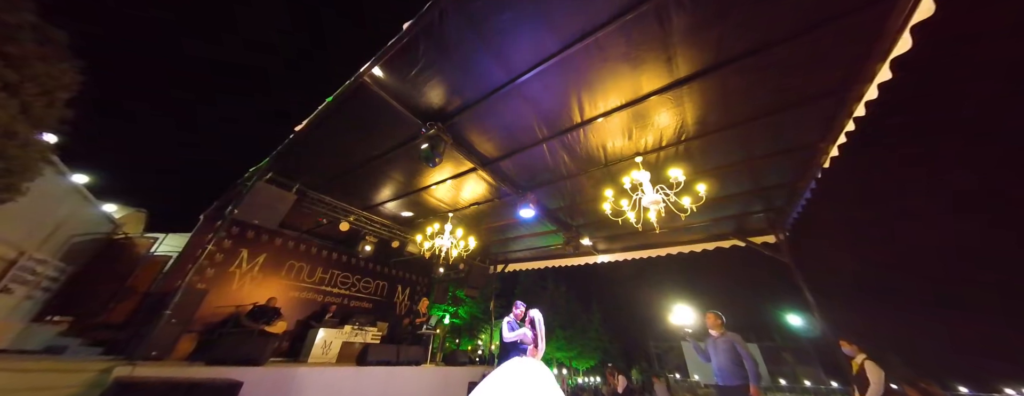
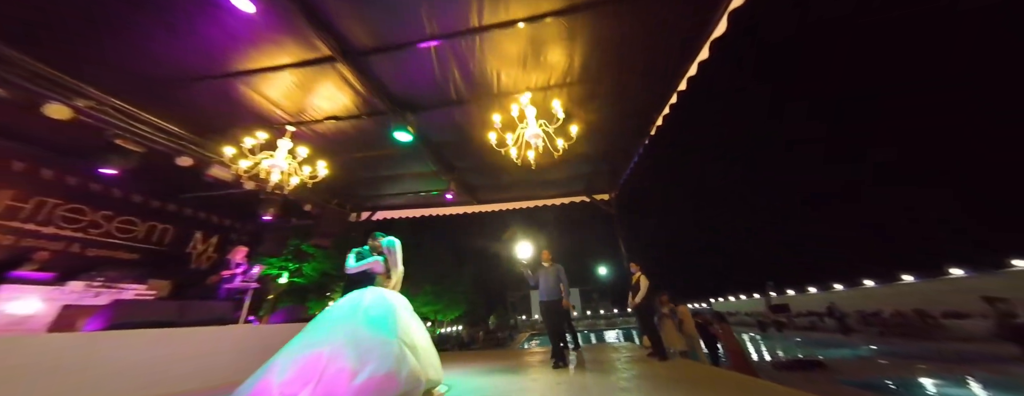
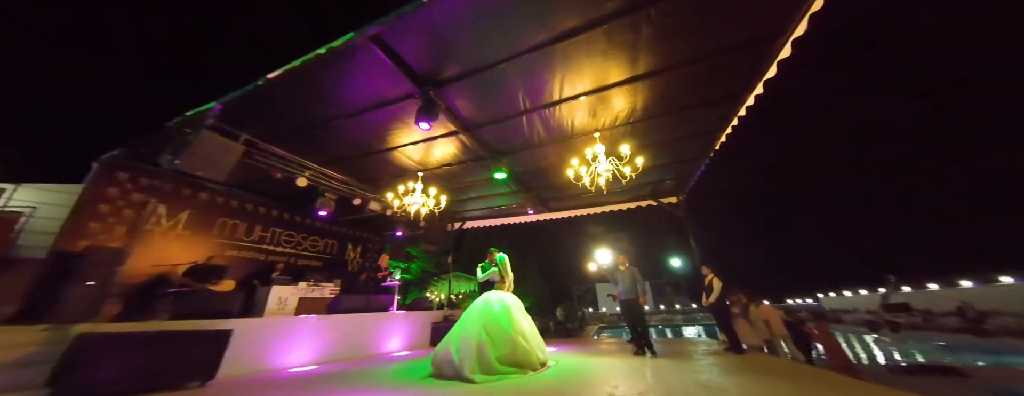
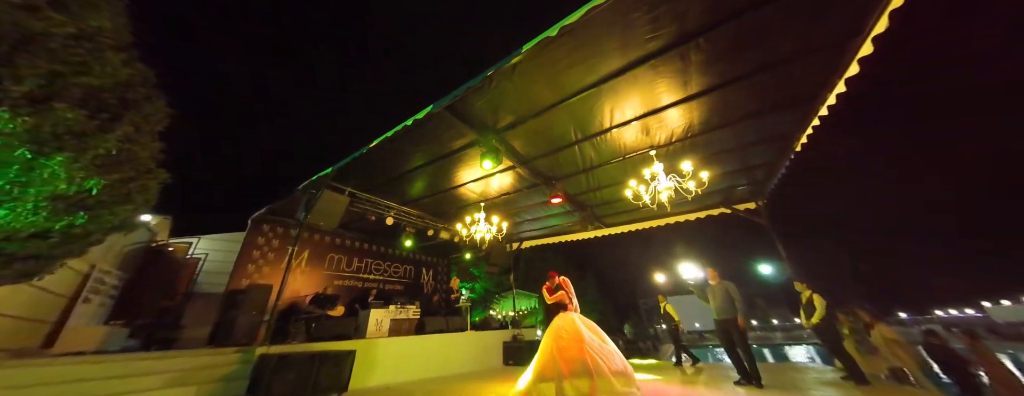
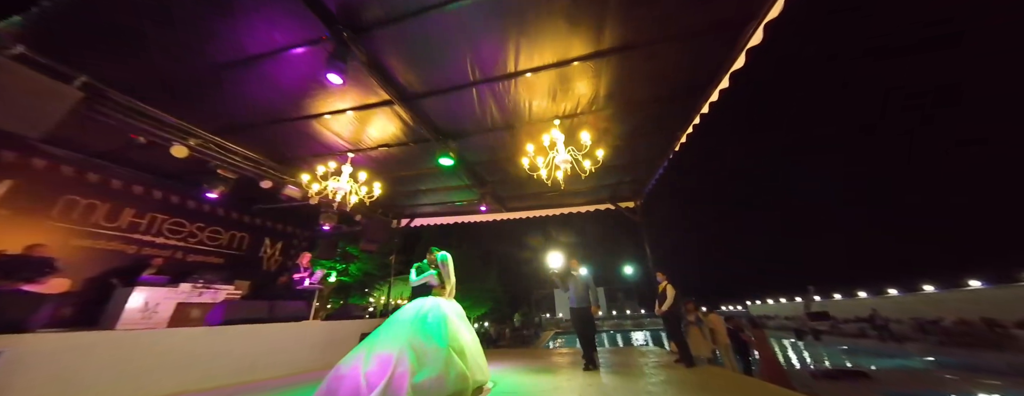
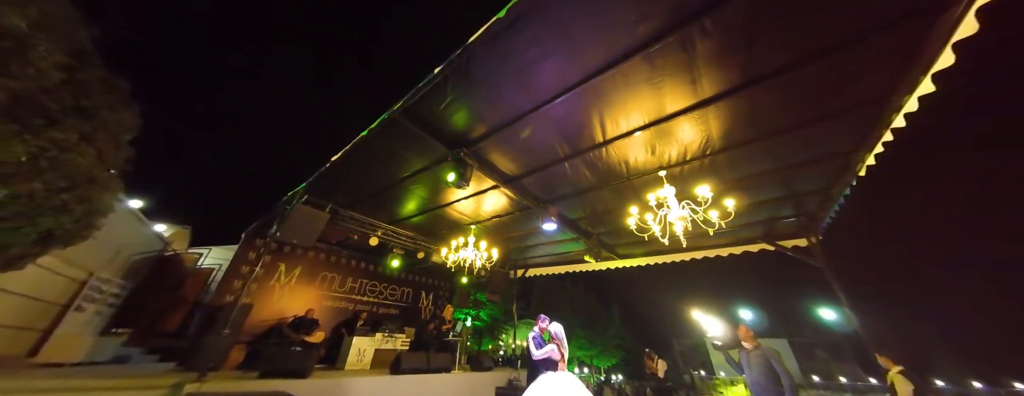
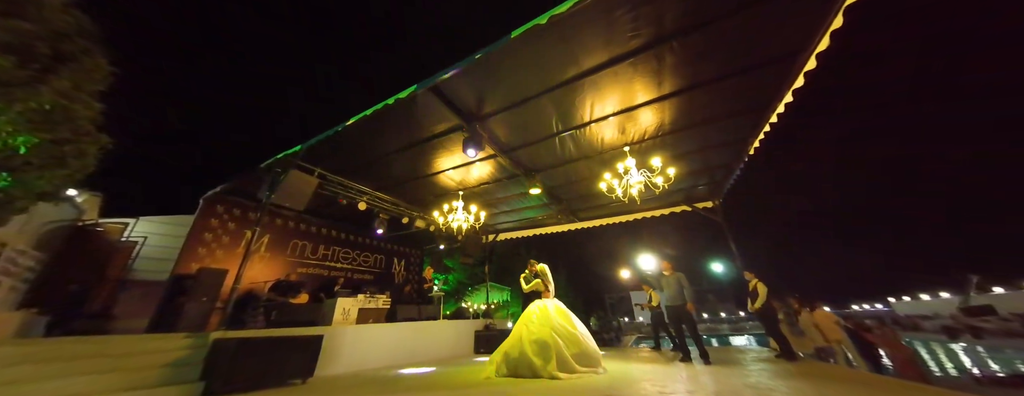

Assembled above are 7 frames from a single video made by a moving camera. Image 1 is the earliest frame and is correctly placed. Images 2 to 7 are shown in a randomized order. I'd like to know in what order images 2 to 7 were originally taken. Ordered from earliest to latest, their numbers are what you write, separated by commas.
6, 4, 7, 3, 5, 2
